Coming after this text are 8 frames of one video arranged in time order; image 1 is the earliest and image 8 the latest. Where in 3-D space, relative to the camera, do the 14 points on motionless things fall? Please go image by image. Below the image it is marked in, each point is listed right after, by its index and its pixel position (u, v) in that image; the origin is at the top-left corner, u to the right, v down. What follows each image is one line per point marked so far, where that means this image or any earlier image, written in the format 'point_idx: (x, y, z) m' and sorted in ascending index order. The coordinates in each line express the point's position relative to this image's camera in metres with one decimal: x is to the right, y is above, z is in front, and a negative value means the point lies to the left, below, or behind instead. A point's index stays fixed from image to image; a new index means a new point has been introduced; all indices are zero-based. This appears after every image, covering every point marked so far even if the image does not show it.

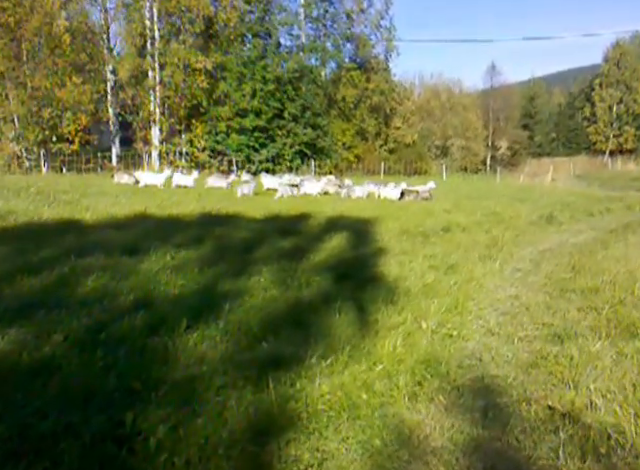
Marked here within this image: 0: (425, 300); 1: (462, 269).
0: (+0.9, -0.5, +5.1) m
1: (+1.9, -0.3, +7.3) m
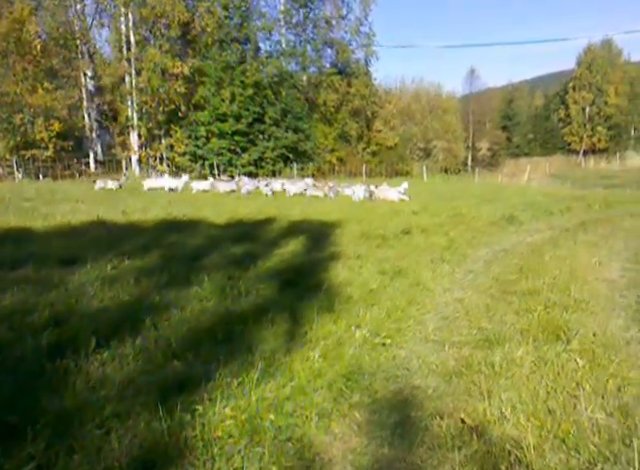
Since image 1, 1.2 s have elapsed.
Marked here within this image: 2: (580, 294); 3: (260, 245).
0: (+0.4, -0.5, +5.0) m
1: (+1.2, -0.4, +7.3) m
2: (+2.8, -0.7, +6.2) m
3: (-0.9, 0.0, +9.0) m
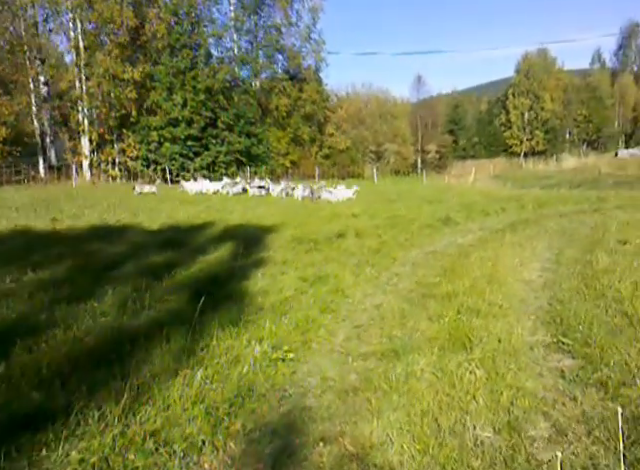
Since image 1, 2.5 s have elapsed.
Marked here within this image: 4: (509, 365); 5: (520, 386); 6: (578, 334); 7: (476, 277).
0: (-0.4, -0.6, +4.8) m
1: (+0.2, -0.4, +7.2) m
2: (+1.9, -0.8, +6.2) m
3: (-2.1, -0.1, +8.7) m
4: (+1.3, -0.9, +3.9) m
5: (+1.2, -0.9, +3.5) m
6: (+2.3, -0.9, +5.1) m
7: (+2.2, -0.6, +8.0) m
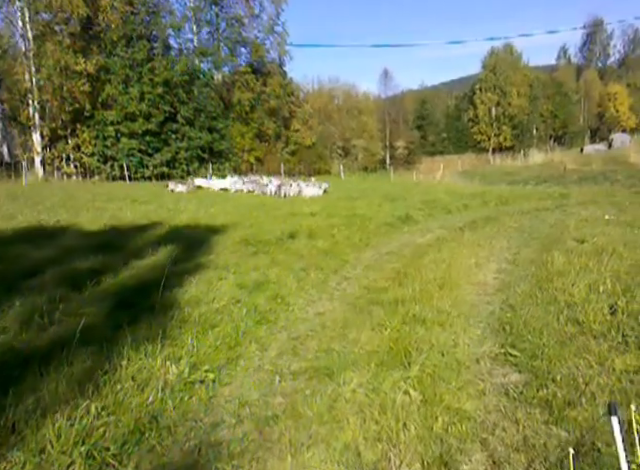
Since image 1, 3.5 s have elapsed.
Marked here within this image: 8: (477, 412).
0: (-0.9, -0.7, +4.4) m
1: (-0.5, -0.5, +6.8) m
2: (+1.3, -0.8, +5.9) m
3: (-2.9, -0.1, +8.2) m
4: (+0.8, -0.9, +3.6) m
5: (+0.8, -1.0, +3.2) m
6: (+1.7, -0.9, +4.8) m
7: (+1.5, -0.6, +7.8) m
8: (+0.9, -1.0, +3.2) m
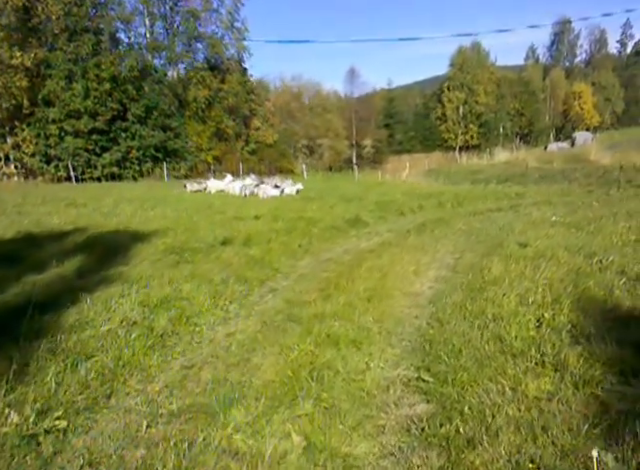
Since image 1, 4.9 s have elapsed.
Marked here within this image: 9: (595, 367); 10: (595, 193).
0: (-1.7, -0.8, +3.9) m
1: (-1.4, -0.6, +6.4) m
2: (+0.5, -0.9, +5.6) m
3: (-3.8, -0.2, +7.5) m
4: (+0.1, -1.0, +3.2) m
5: (+0.1, -1.1, +2.9) m
6: (+1.0, -1.0, +4.5) m
7: (+0.5, -0.7, +7.4) m
8: (+0.2, -1.1, +2.8) m
9: (+2.2, -1.1, +4.8) m
10: (+7.6, +1.3, +14.9) m
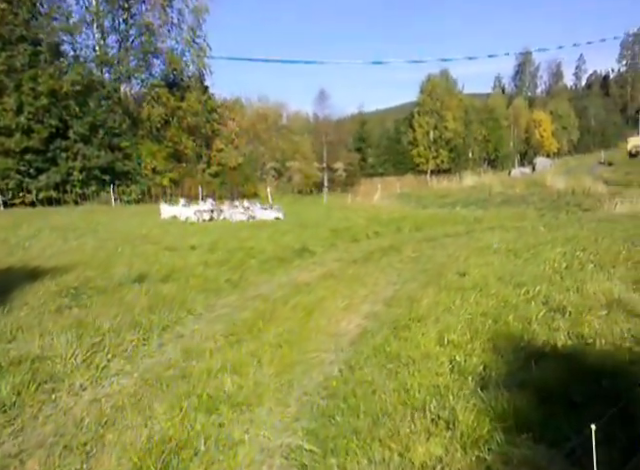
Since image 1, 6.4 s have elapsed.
0: (-2.5, -1.1, +3.1) m
1: (-2.4, -1.0, +5.6) m
2: (-0.5, -1.3, +5.0) m
3: (-4.9, -0.7, +6.6) m
4: (-0.6, -1.3, +2.6) m
5: (-0.6, -1.4, +2.2) m
6: (+0.1, -1.4, +3.9) m
7: (-0.6, -1.2, +6.8) m
8: (-0.5, -1.4, +2.2) m
9: (+1.2, -1.4, +4.3) m
10: (+5.9, +0.5, +14.9) m
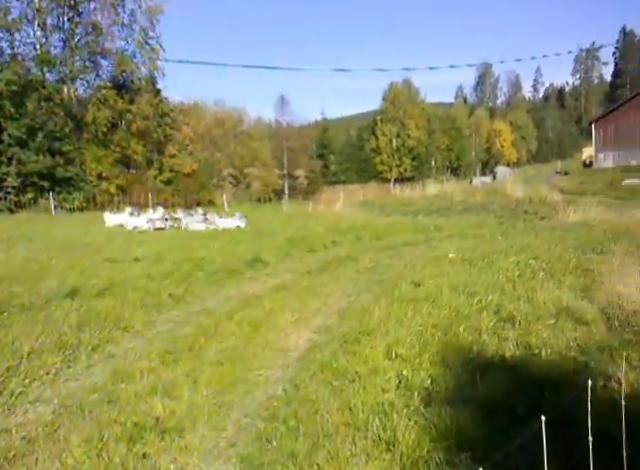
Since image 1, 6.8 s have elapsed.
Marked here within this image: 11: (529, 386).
0: (-2.9, -1.2, +2.8) m
1: (-2.9, -1.1, +5.2) m
2: (-1.0, -1.4, +4.7) m
3: (-5.5, -0.8, +6.1) m
4: (-1.0, -1.4, +2.3) m
5: (-1.0, -1.5, +1.9) m
6: (-0.4, -1.5, +3.7) m
7: (-1.2, -1.3, +6.5) m
8: (-0.9, -1.5, +1.9) m
9: (+0.8, -1.5, +4.2) m
10: (+4.8, +0.3, +15.0) m
11: (+1.9, -1.3, +5.1) m
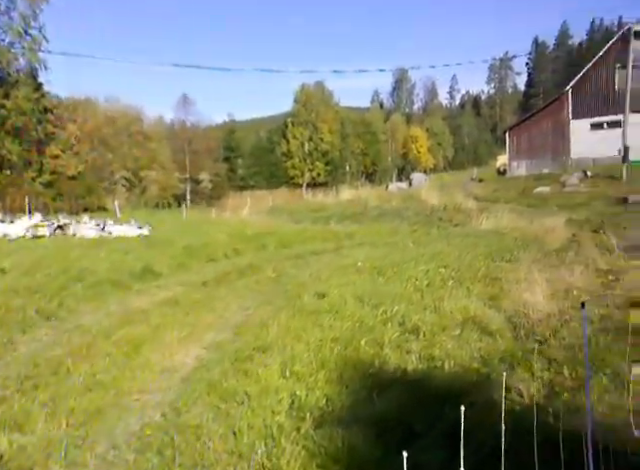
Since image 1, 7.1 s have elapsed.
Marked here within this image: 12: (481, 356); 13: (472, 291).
0: (-3.6, -1.3, +2.0) m
1: (-4.0, -1.2, +4.5) m
2: (-2.0, -1.5, +4.2) m
3: (-6.6, -0.9, +5.0) m
4: (-1.7, -1.5, +1.8) m
5: (-1.6, -1.5, +1.4) m
6: (-1.2, -1.6, +3.2) m
7: (-2.4, -1.4, +6.0) m
8: (-1.5, -1.6, +1.4) m
9: (-0.1, -1.6, +3.8) m
10: (+2.7, +0.1, +15.0) m
11: (+0.8, -1.5, +4.8) m
12: (+1.6, -1.3, +5.9) m
13: (+2.2, -0.8, +8.3) m
